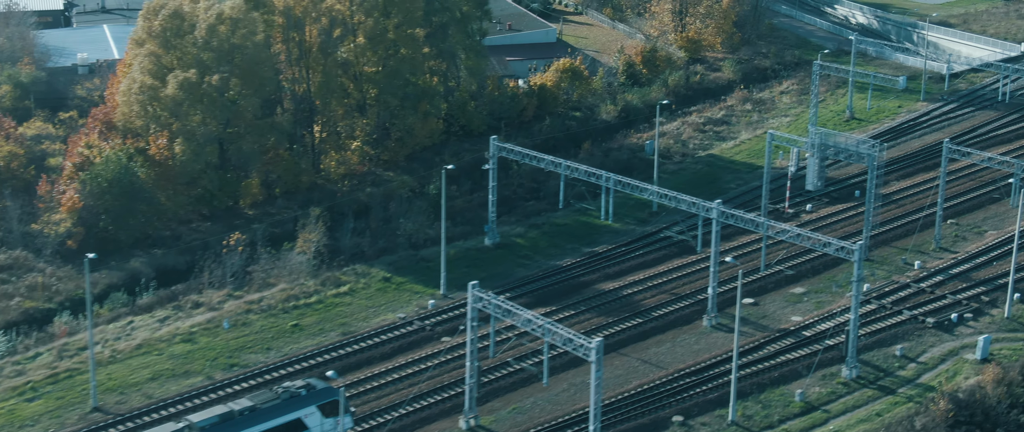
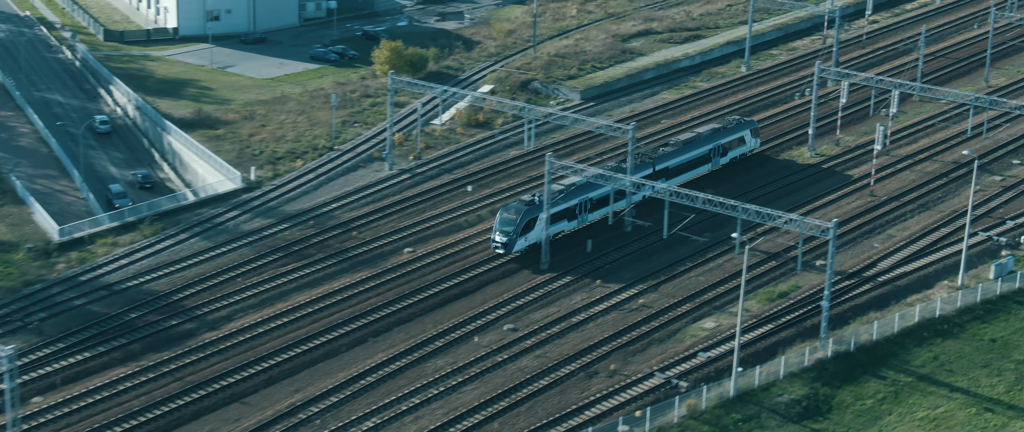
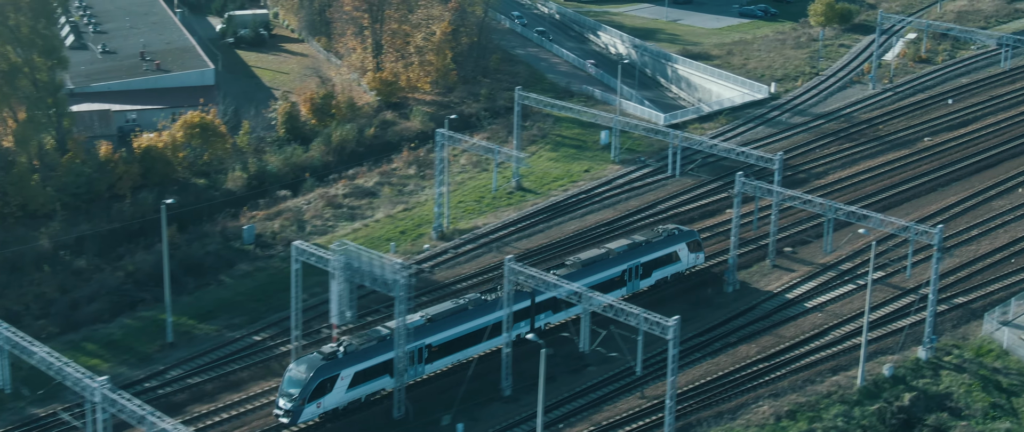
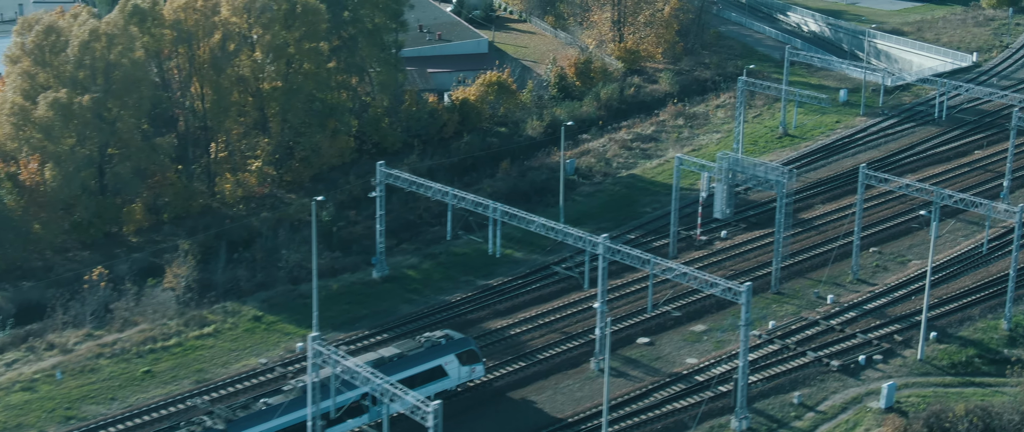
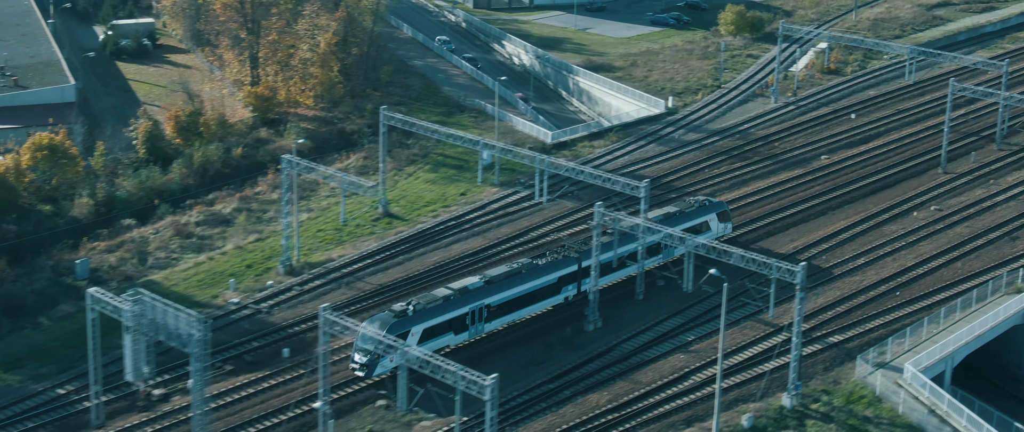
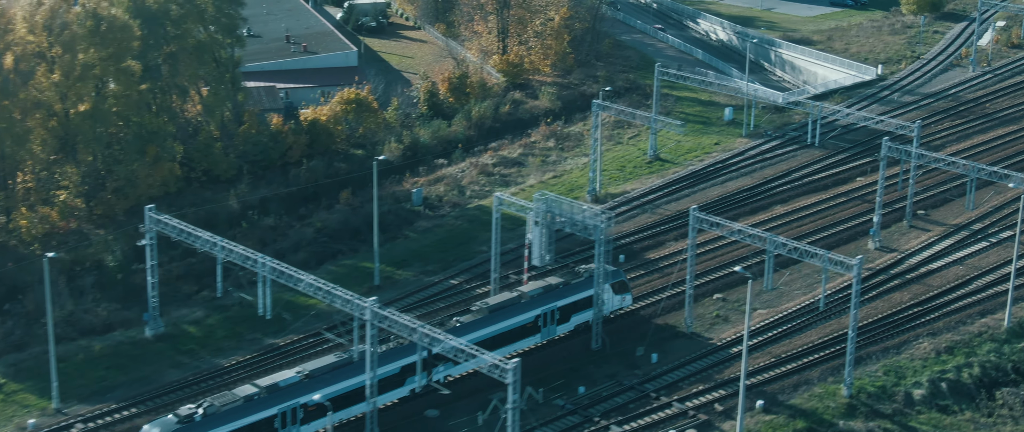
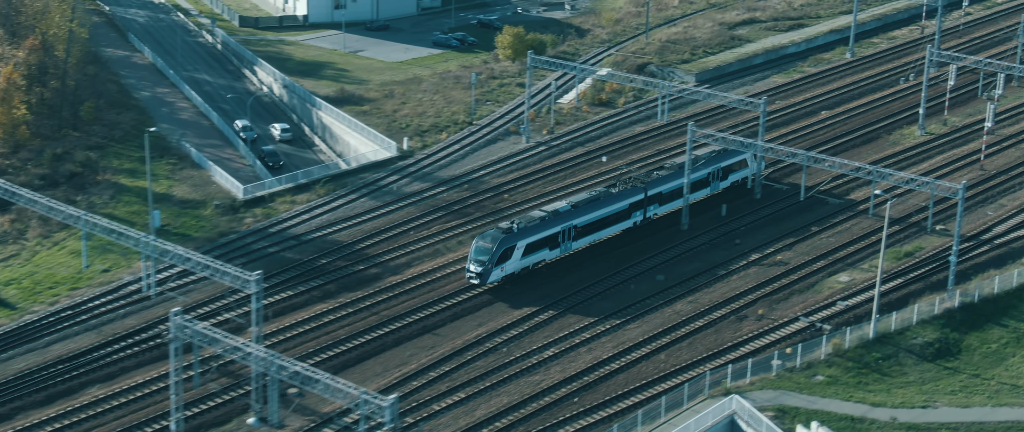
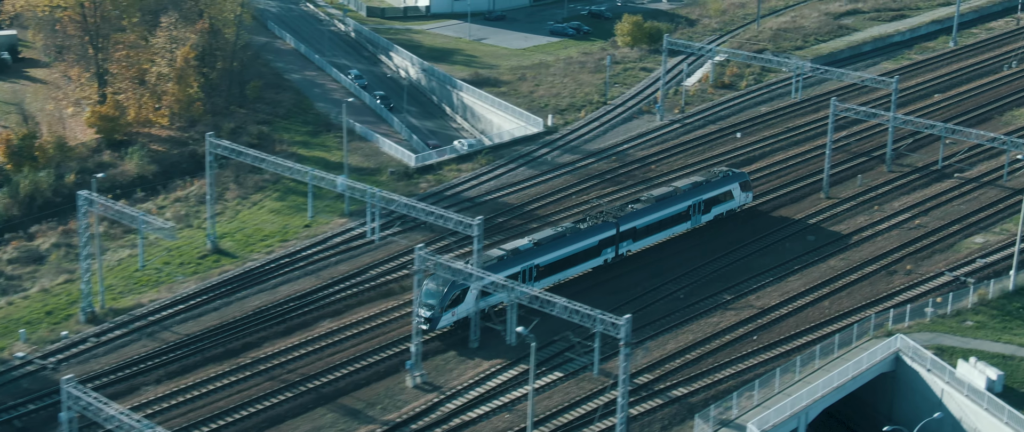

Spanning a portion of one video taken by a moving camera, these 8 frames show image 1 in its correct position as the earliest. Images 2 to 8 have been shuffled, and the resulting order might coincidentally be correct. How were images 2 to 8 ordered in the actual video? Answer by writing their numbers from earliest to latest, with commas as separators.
4, 6, 3, 5, 8, 7, 2
